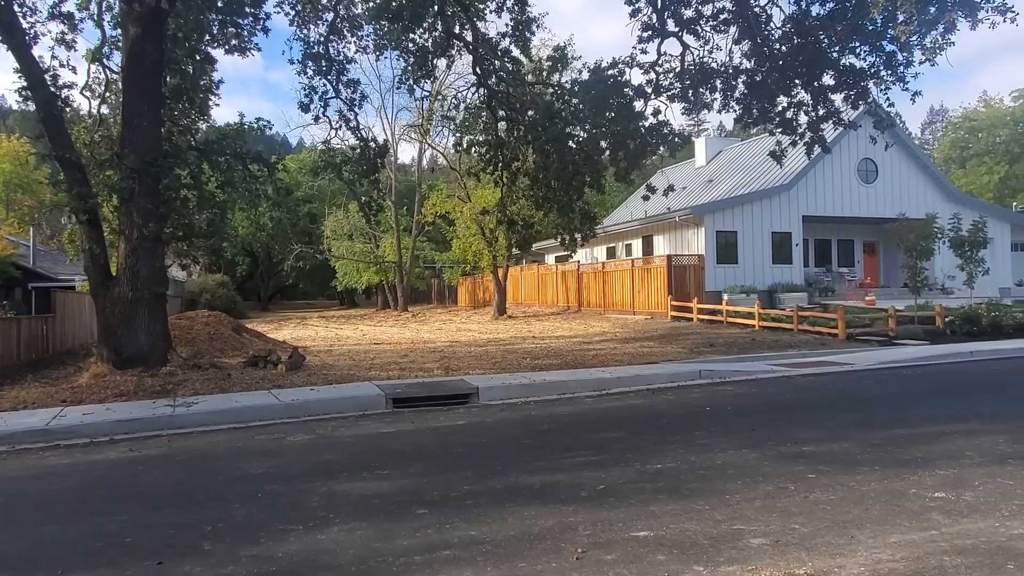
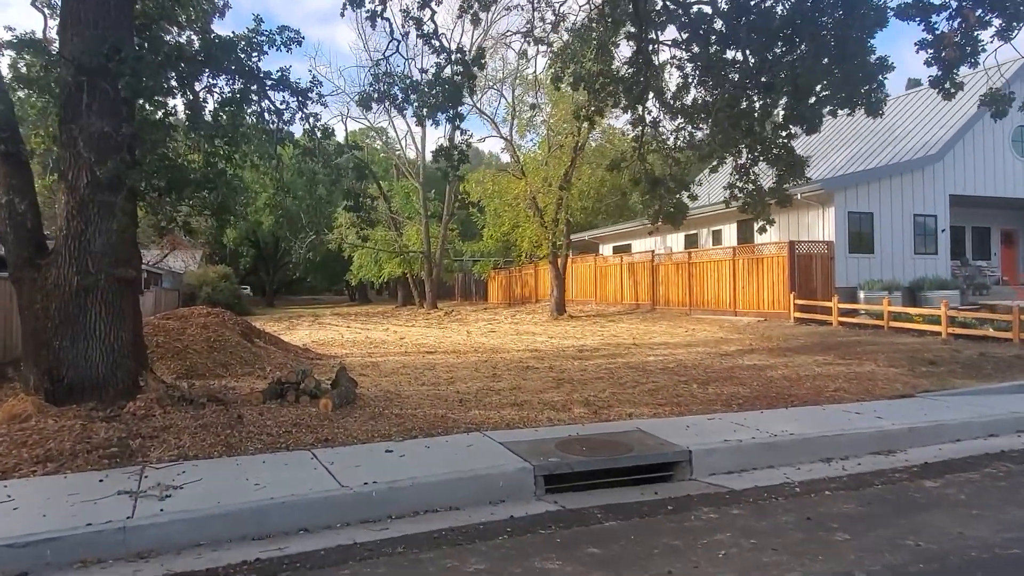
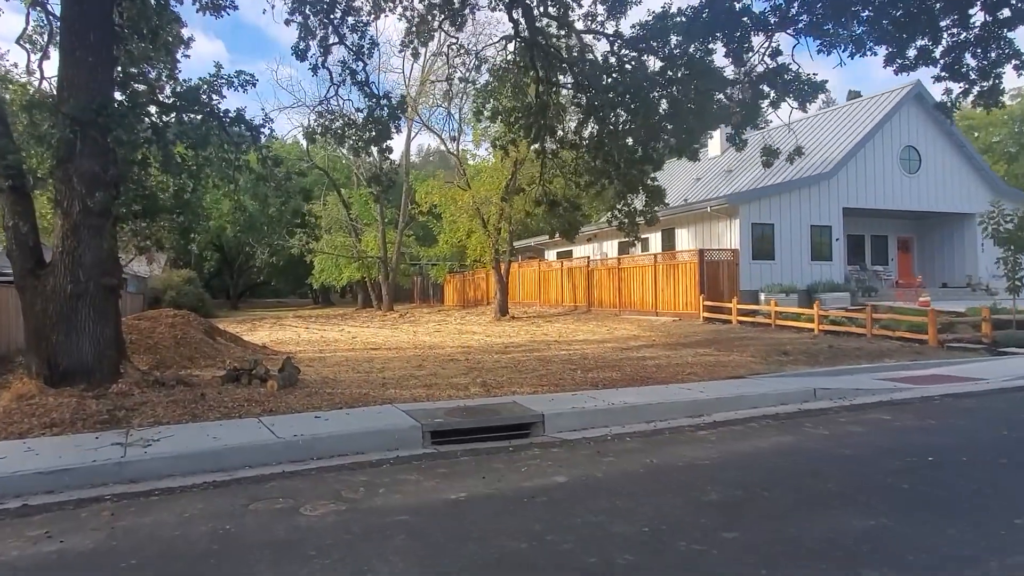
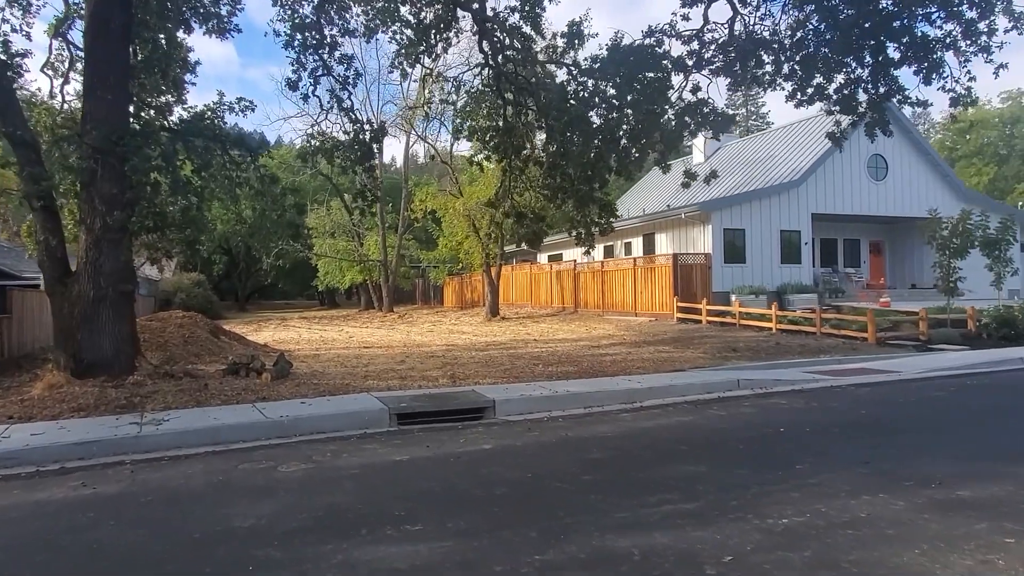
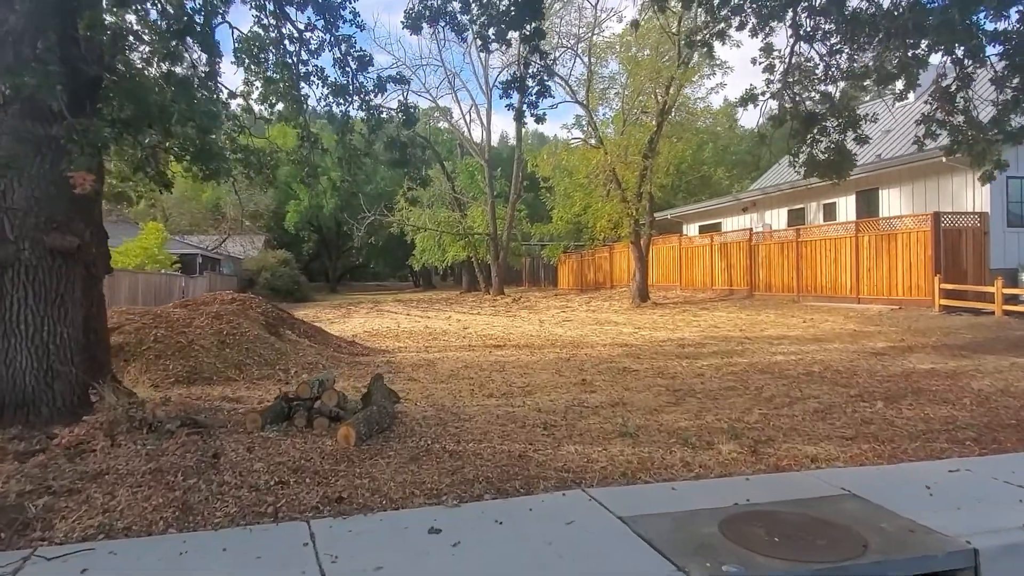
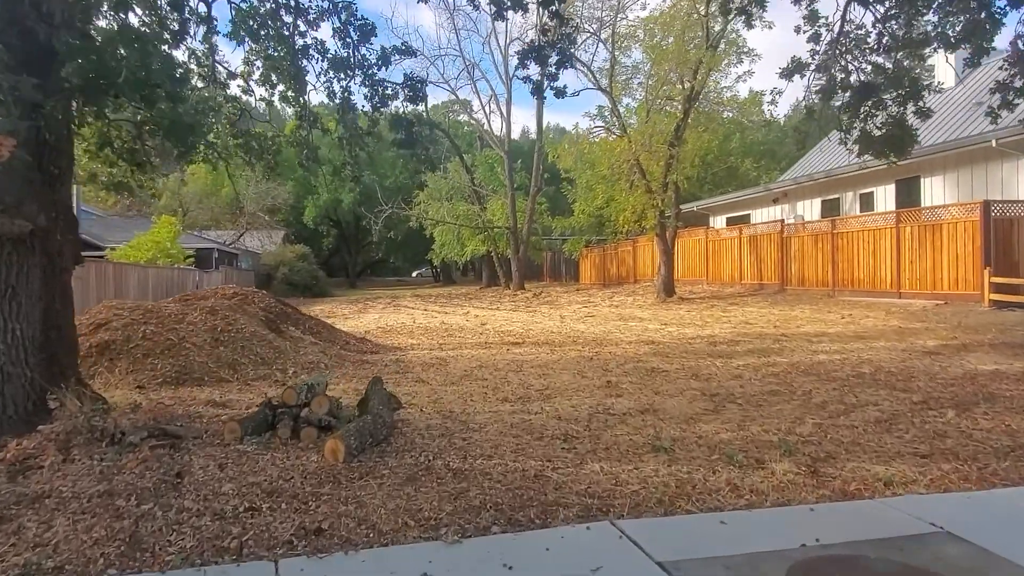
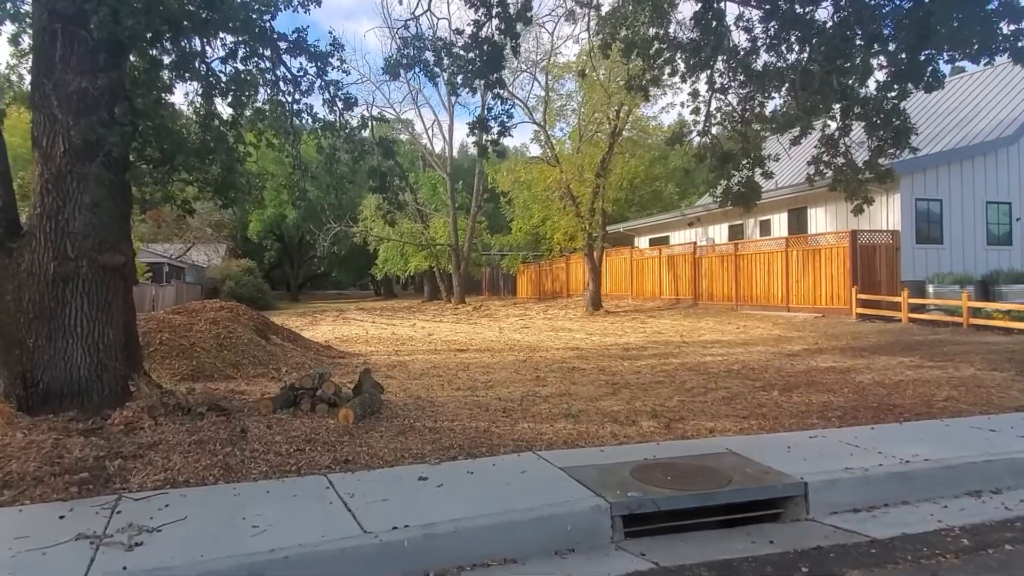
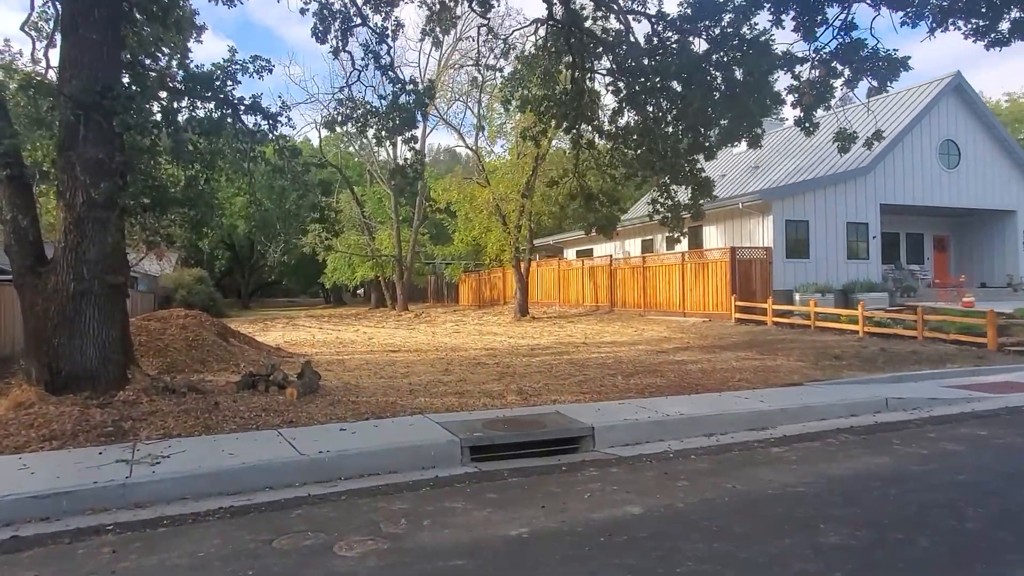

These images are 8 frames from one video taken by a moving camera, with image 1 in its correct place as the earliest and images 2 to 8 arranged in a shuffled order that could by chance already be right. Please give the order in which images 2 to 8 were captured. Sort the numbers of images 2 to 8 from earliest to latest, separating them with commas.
4, 3, 8, 2, 7, 5, 6
